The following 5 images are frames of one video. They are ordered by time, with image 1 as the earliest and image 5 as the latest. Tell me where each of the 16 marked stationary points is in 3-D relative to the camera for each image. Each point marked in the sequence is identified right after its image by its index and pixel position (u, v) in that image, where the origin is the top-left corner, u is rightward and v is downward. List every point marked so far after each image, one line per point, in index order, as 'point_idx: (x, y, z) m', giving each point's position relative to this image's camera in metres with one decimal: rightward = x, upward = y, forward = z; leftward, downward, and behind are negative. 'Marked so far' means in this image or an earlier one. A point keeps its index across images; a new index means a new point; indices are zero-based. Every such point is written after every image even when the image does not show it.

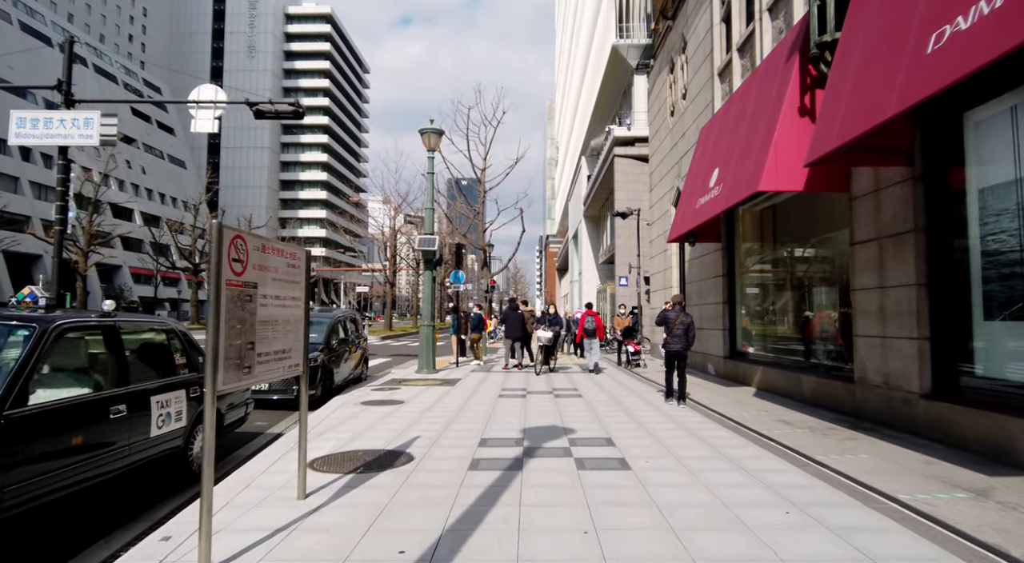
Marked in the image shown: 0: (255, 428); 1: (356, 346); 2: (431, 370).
0: (-3.5, -2.0, +8.2) m
1: (-3.4, -1.4, +13.5) m
2: (-2.0, -2.2, +15.0) m
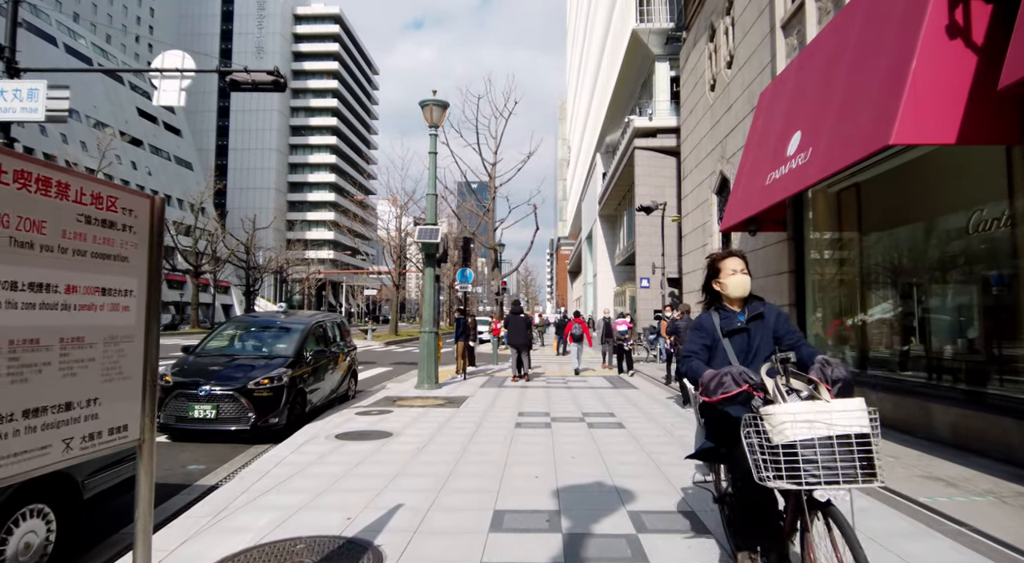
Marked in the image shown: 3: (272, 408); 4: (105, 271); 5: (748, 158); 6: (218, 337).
0: (-3.2, -1.9, +5.9) m
1: (-3.1, -1.4, +11.2) m
2: (-1.7, -2.2, +12.7) m
3: (-3.1, -1.6, +7.7) m
4: (-1.5, 0.0, +2.2) m
5: (+4.1, +2.2, +10.5) m
6: (-4.6, -0.9, +9.3) m
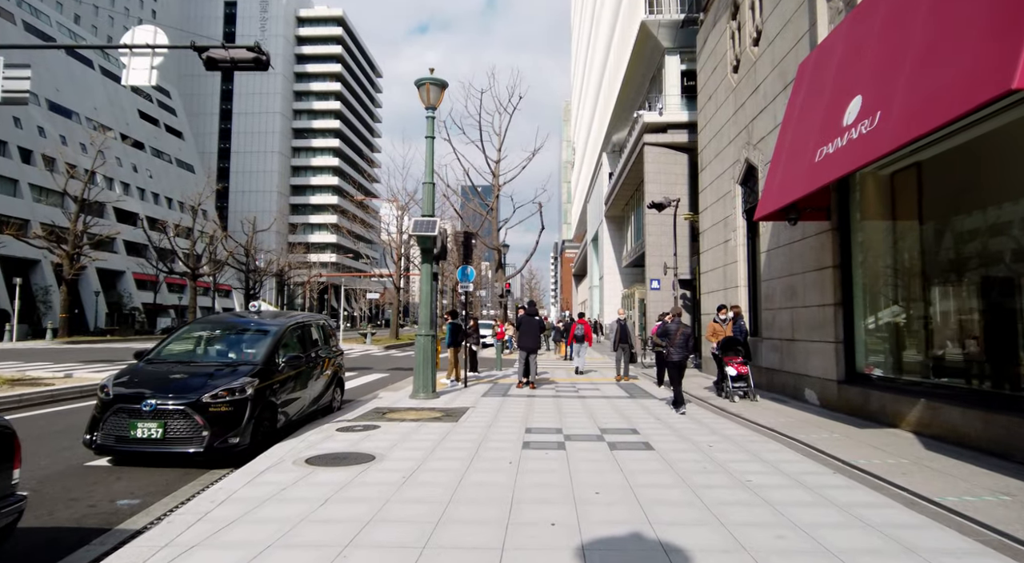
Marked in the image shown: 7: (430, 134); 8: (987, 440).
0: (-3.2, -1.9, +4.7) m
1: (-3.0, -1.3, +10.0) m
2: (-1.6, -2.1, +11.5) m
3: (-3.0, -1.5, +6.4) m
4: (-1.4, +0.2, +0.9) m
5: (+4.2, +2.2, +9.2) m
6: (-4.5, -0.8, +8.1) m
7: (-1.6, +2.8, +11.5) m
8: (+4.8, -1.6, +6.1) m
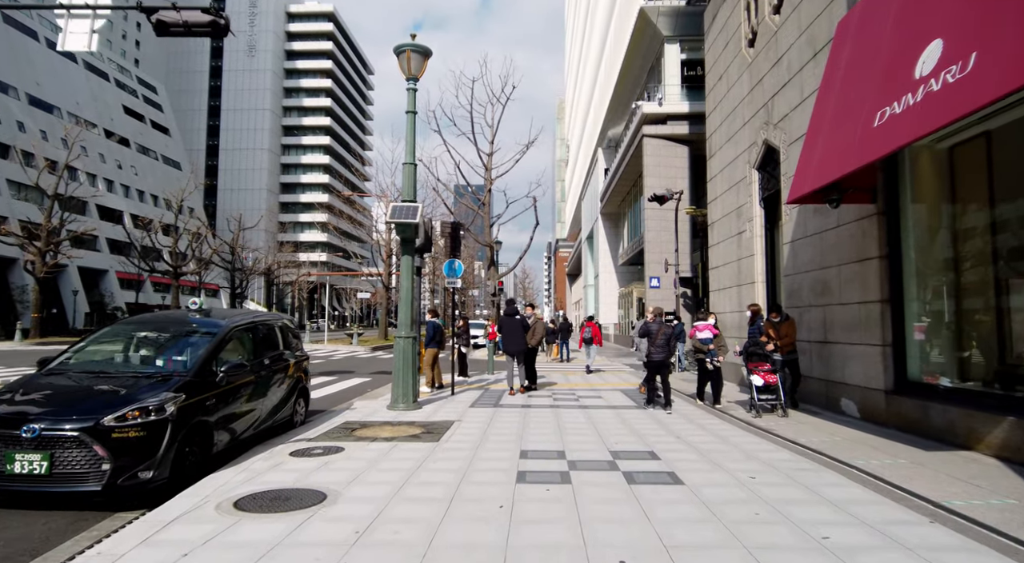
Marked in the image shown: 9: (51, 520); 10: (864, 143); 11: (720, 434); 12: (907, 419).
0: (-3.2, -1.8, +3.3) m
1: (-3.1, -1.2, +8.5) m
2: (-1.7, -2.0, +10.1) m
3: (-3.1, -1.4, +5.0) m
4: (-1.4, +0.2, -0.5) m
5: (+4.1, +2.3, +7.9) m
6: (-4.6, -0.7, +6.7) m
7: (-1.7, +2.9, +10.1) m
8: (+4.7, -1.5, +4.8) m
9: (-3.6, -1.9, +4.8) m
10: (+3.9, +1.5, +6.8) m
11: (+2.7, -2.0, +7.7) m
12: (+4.8, -1.7, +7.3) m
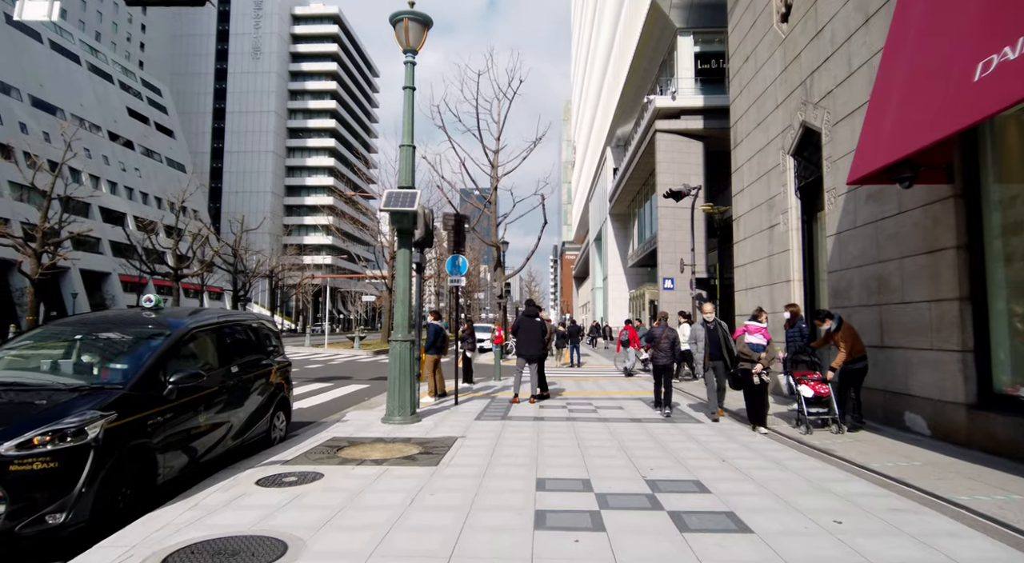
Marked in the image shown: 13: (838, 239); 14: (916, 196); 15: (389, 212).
0: (-3.1, -1.7, +2.1) m
1: (-3.0, -1.1, +7.4) m
2: (-1.5, -2.0, +8.9) m
3: (-2.9, -1.4, +3.9) m
4: (-1.4, +0.4, -1.6) m
5: (+4.3, +2.4, +6.7) m
6: (-4.5, -0.7, +5.6) m
7: (-1.5, +2.9, +9.0) m
8: (+4.8, -1.4, +3.6) m
9: (-3.5, -1.8, +3.6) m
10: (+4.0, +1.6, +5.6) m
11: (+2.8, -1.9, +6.6) m
12: (+4.9, -1.6, +6.1) m
13: (+5.0, +0.7, +9.3) m
14: (+4.9, +1.0, +7.4) m
15: (-1.9, +1.1, +9.2) m
